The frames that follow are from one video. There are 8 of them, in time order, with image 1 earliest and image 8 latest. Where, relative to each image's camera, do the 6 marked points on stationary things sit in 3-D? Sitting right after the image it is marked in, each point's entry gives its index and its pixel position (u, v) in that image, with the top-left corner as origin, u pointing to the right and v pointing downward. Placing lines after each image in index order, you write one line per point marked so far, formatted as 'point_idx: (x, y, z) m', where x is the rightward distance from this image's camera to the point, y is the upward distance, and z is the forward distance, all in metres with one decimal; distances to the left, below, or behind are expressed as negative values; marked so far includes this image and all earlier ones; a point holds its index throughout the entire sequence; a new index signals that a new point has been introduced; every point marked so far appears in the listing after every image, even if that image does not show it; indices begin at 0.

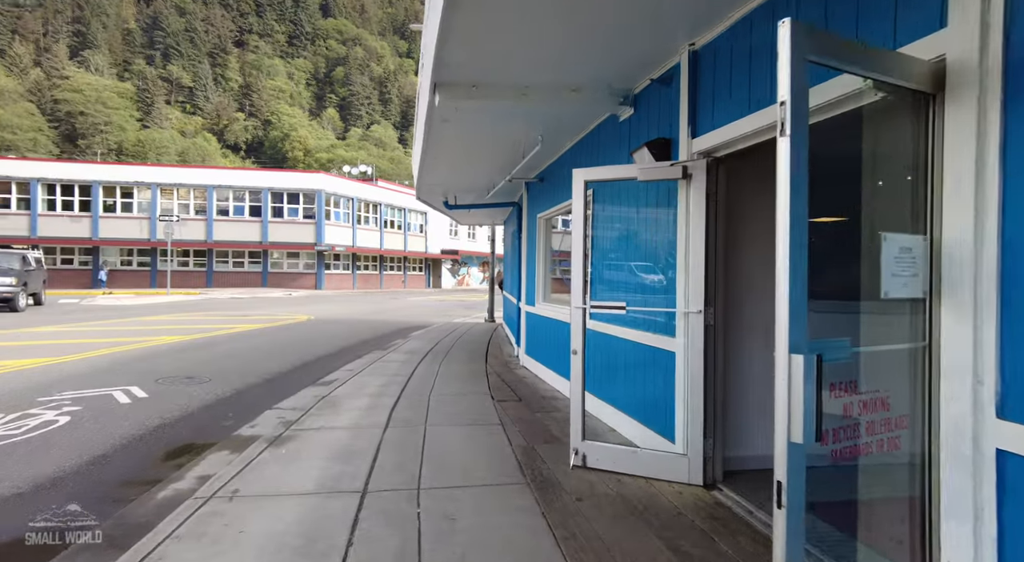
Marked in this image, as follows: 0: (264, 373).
0: (-4.0, -1.5, +9.2) m
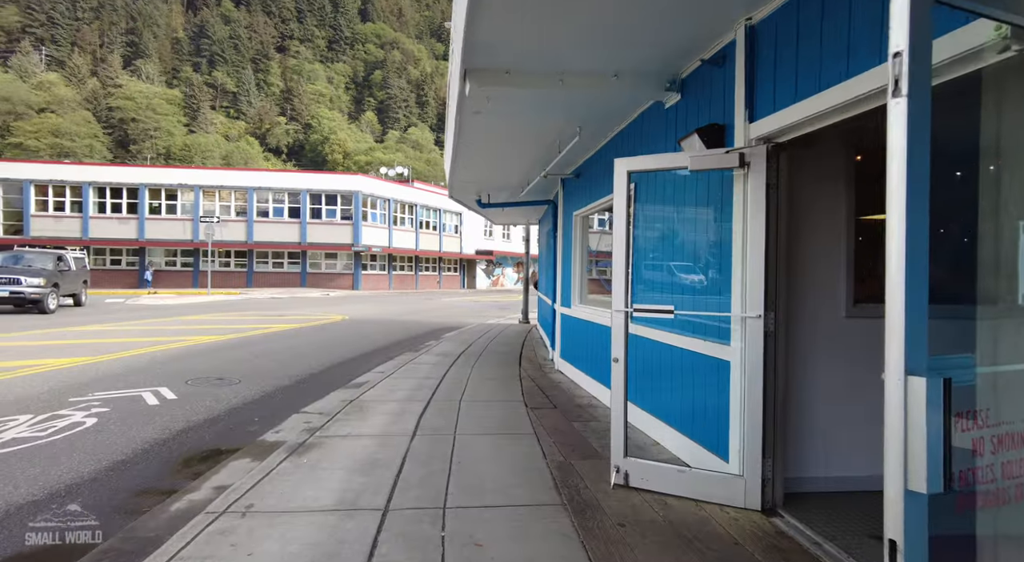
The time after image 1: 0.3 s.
0: (-3.5, -1.5, +9.1) m
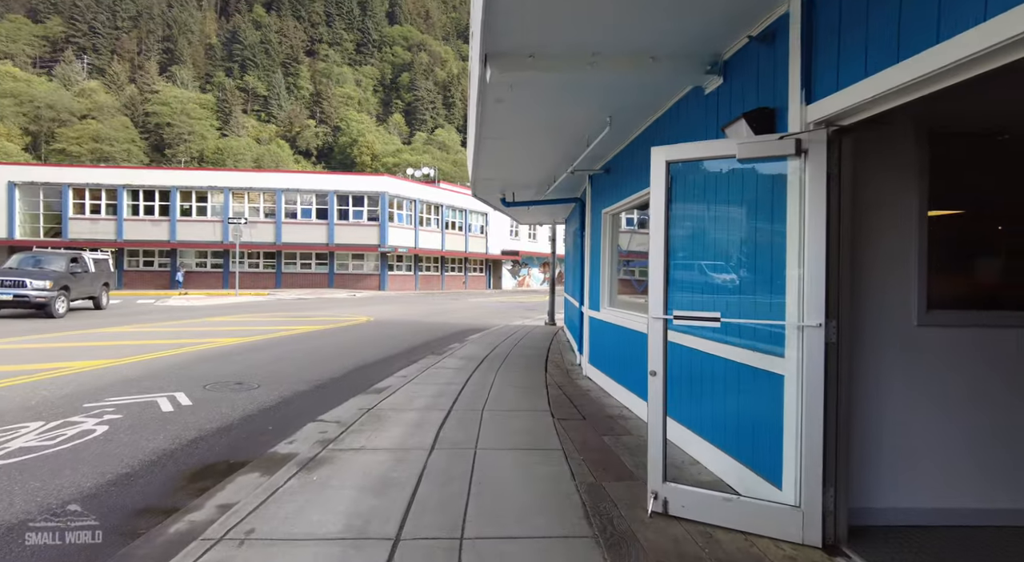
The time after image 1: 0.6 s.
0: (-3.1, -1.5, +8.9) m
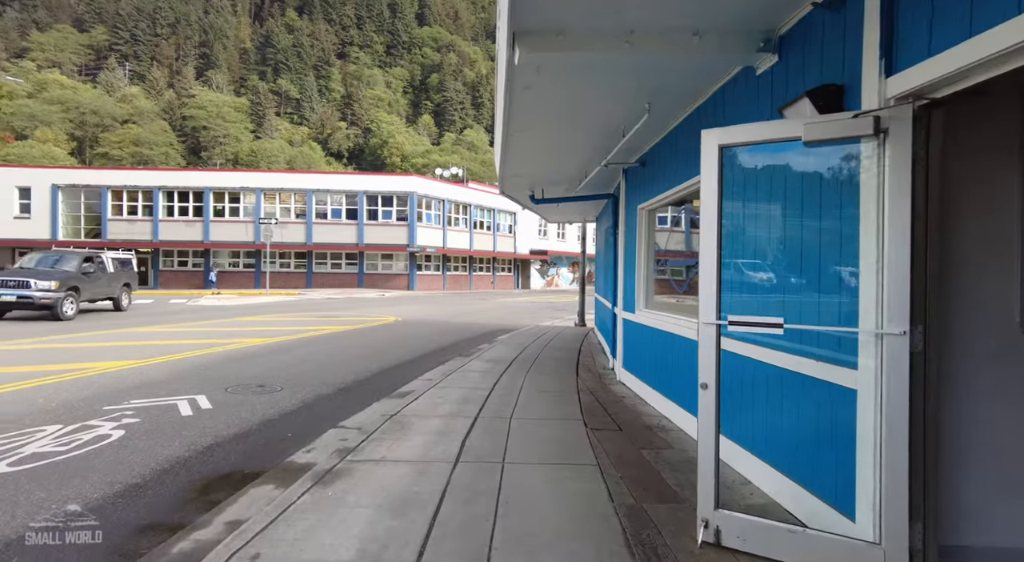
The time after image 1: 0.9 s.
0: (-2.6, -1.5, +8.6) m
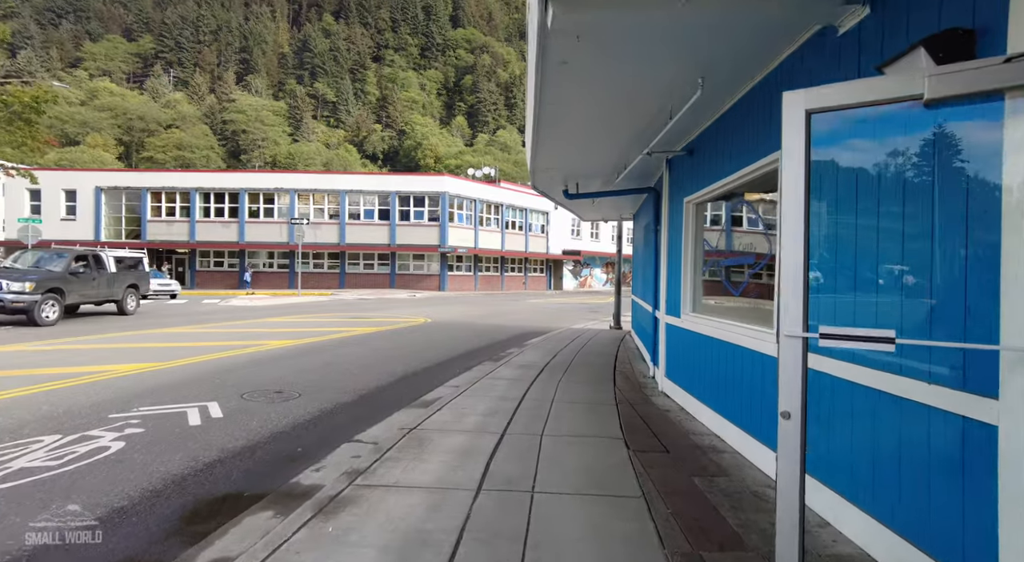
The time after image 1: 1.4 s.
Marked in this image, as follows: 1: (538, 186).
0: (-2.2, -1.5, +8.1) m
1: (+0.4, +1.6, +9.8) m
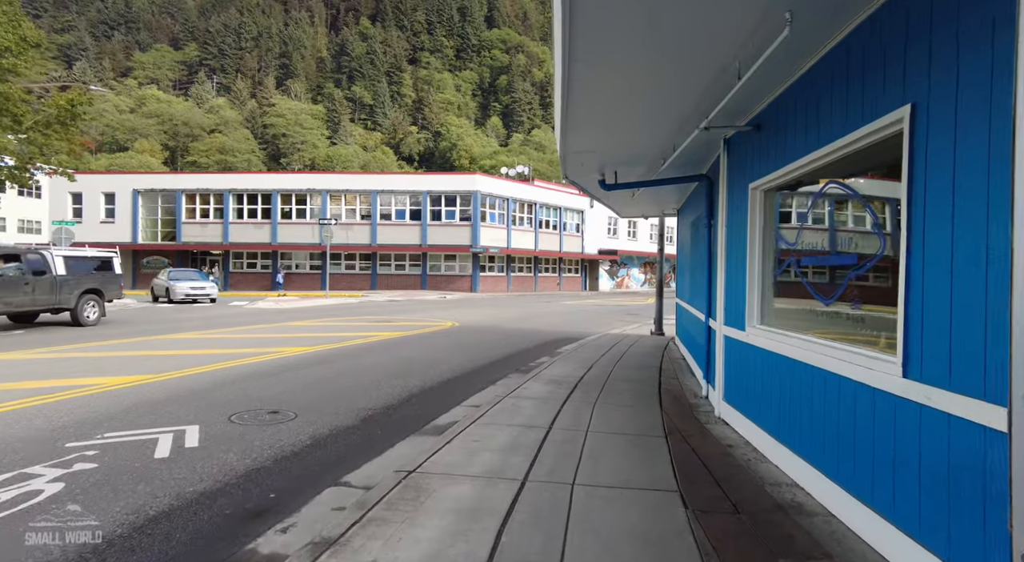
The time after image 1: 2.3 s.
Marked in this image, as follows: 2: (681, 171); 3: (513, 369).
0: (-1.9, -1.6, +7.1) m
1: (+0.9, +1.6, +8.6) m
2: (+2.4, +1.6, +8.3) m
3: (0.0, -1.6, +10.2) m
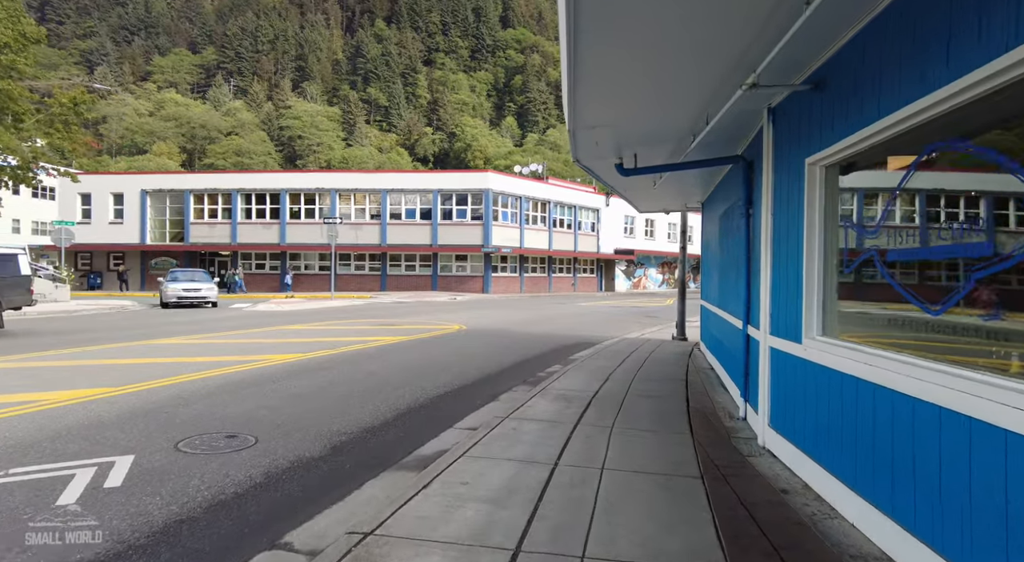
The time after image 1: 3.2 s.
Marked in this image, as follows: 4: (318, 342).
0: (-1.8, -1.6, +6.1) m
1: (+0.9, +1.6, +7.5) m
2: (+2.4, +1.6, +7.2) m
3: (+0.1, -1.6, +9.1) m
4: (-4.7, -1.5, +13.9) m
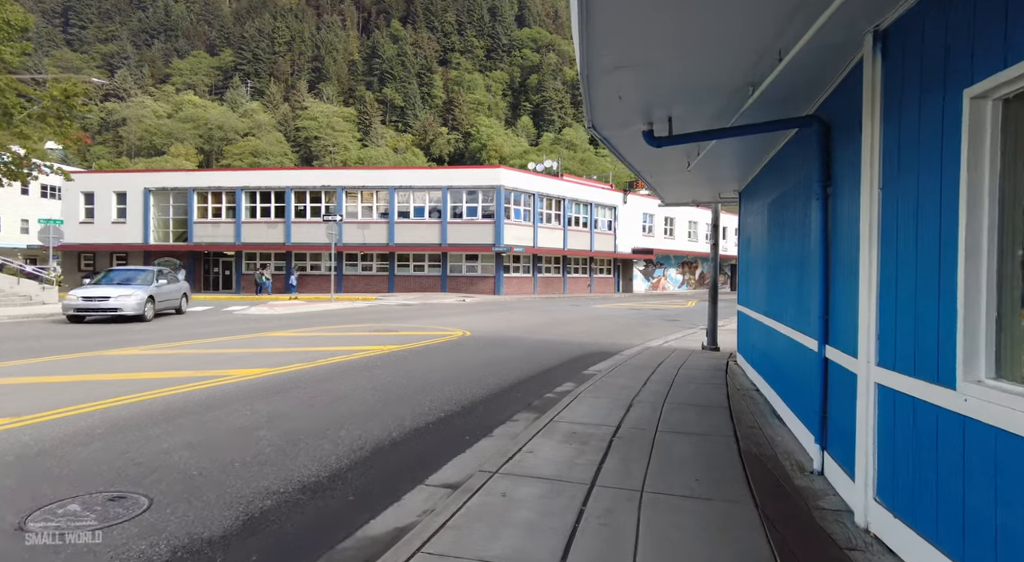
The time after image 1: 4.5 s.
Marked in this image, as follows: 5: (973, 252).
0: (-1.9, -1.6, +4.5) m
1: (+0.9, +1.5, +5.9) m
2: (+2.4, +1.5, +5.4) m
3: (+0.1, -1.6, +7.5) m
4: (-4.5, -1.5, +12.4) m
5: (+2.2, +0.1, +2.8) m
